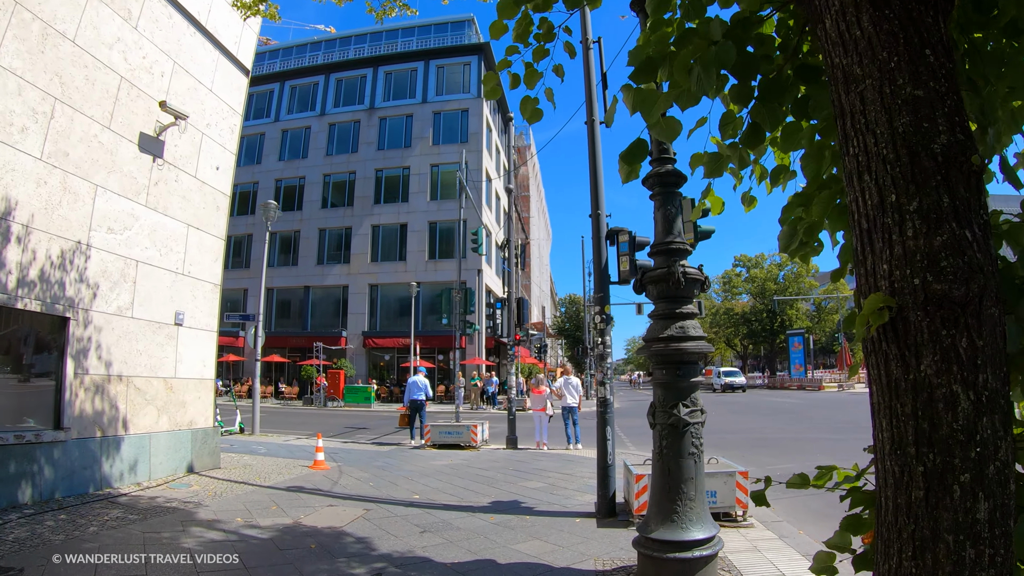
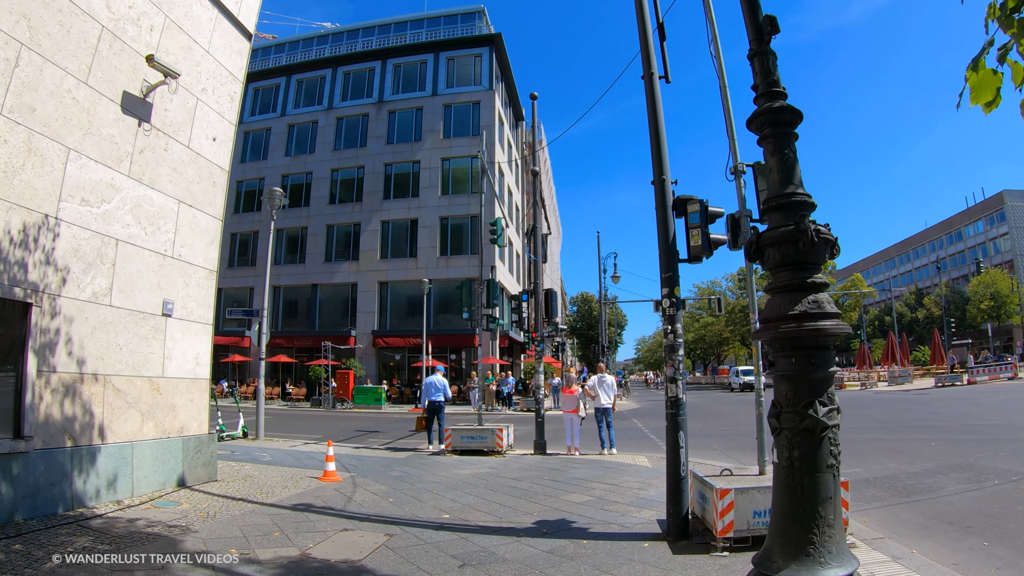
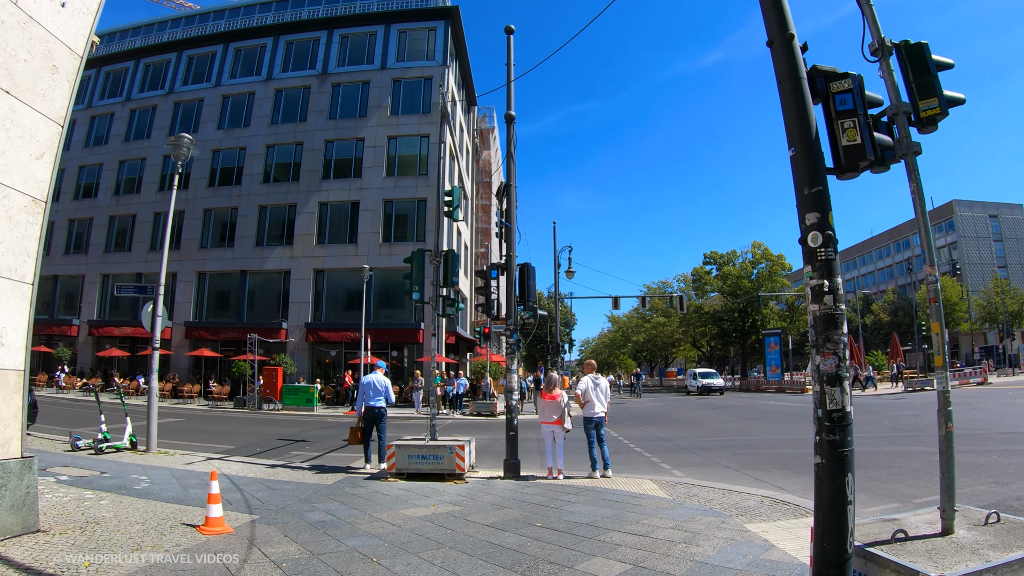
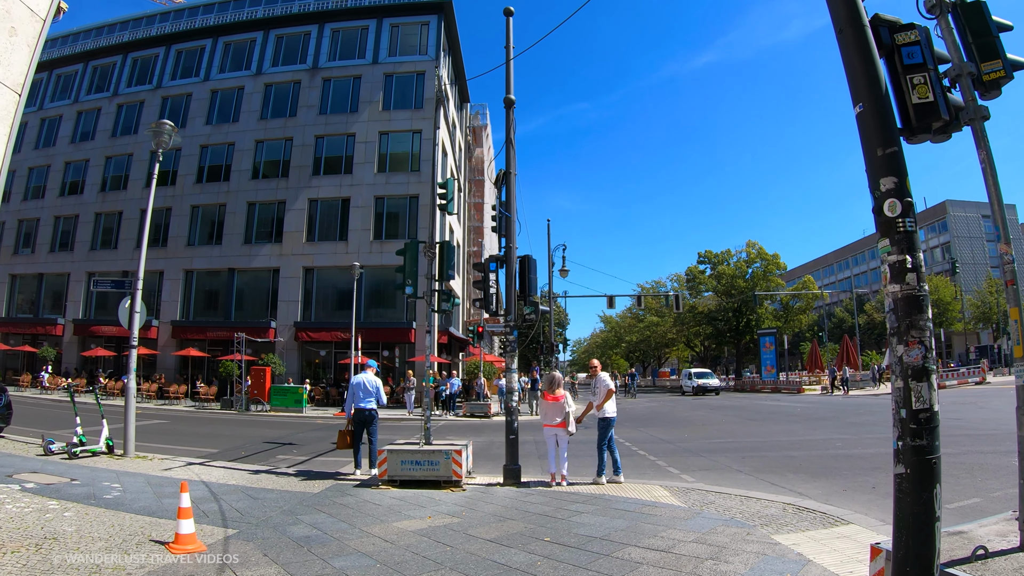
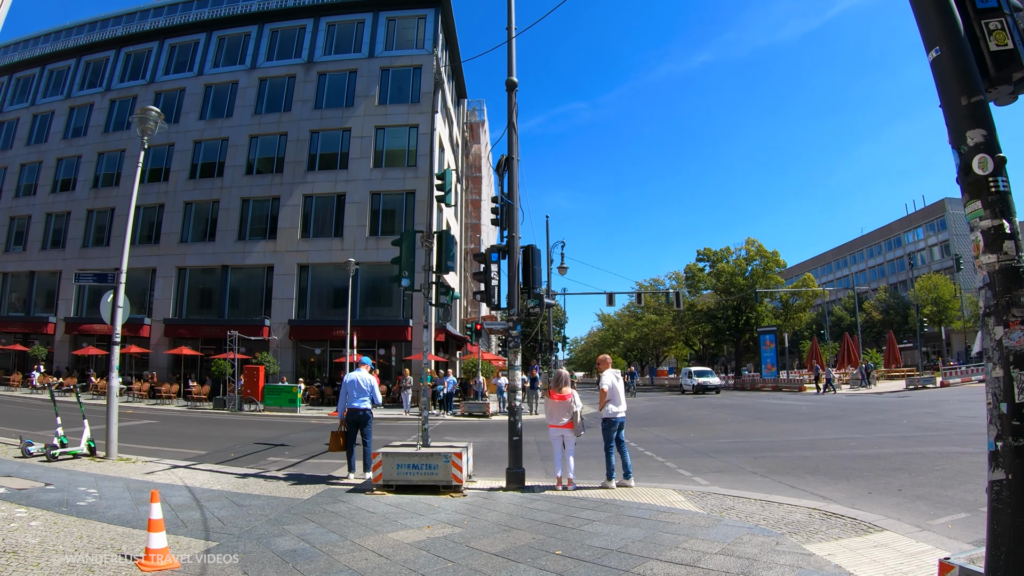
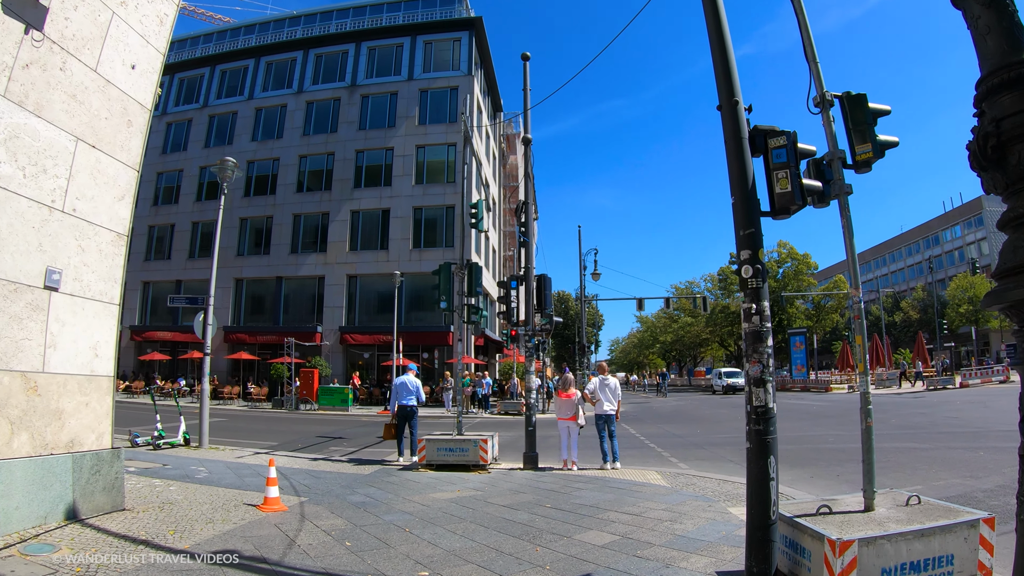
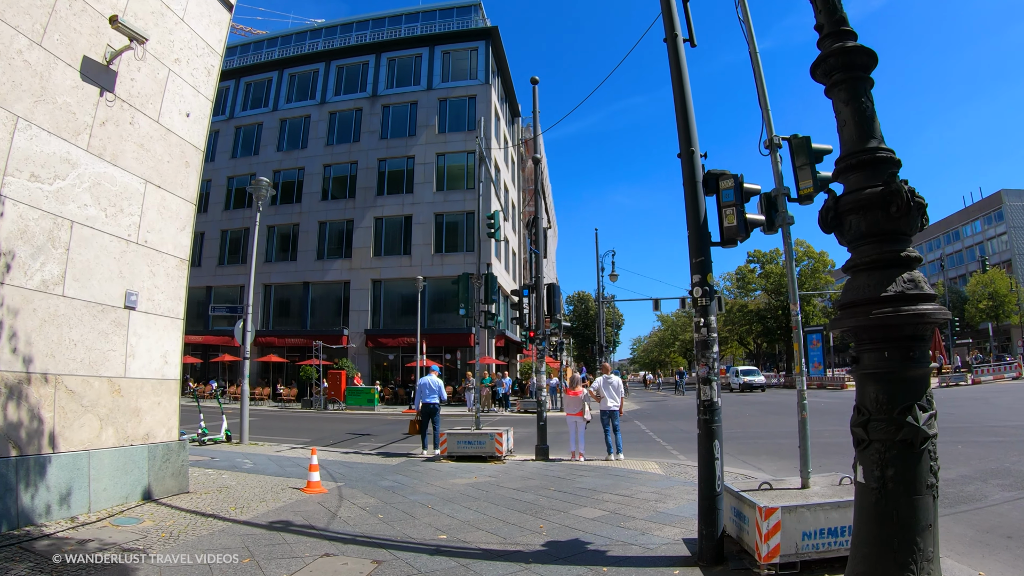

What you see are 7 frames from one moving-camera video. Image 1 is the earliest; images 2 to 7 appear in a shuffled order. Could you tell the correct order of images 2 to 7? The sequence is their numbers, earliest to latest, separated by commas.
2, 7, 6, 3, 4, 5
